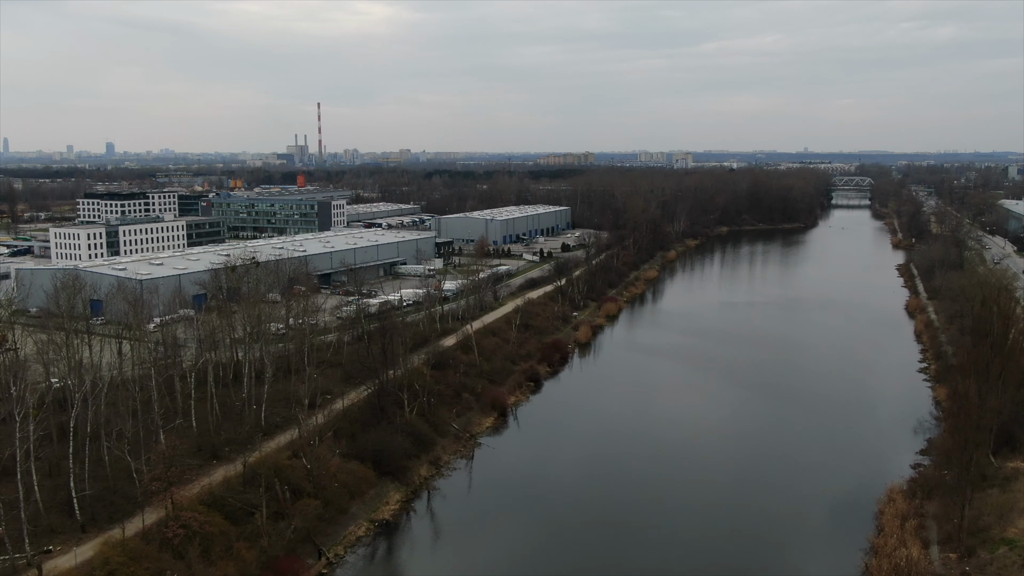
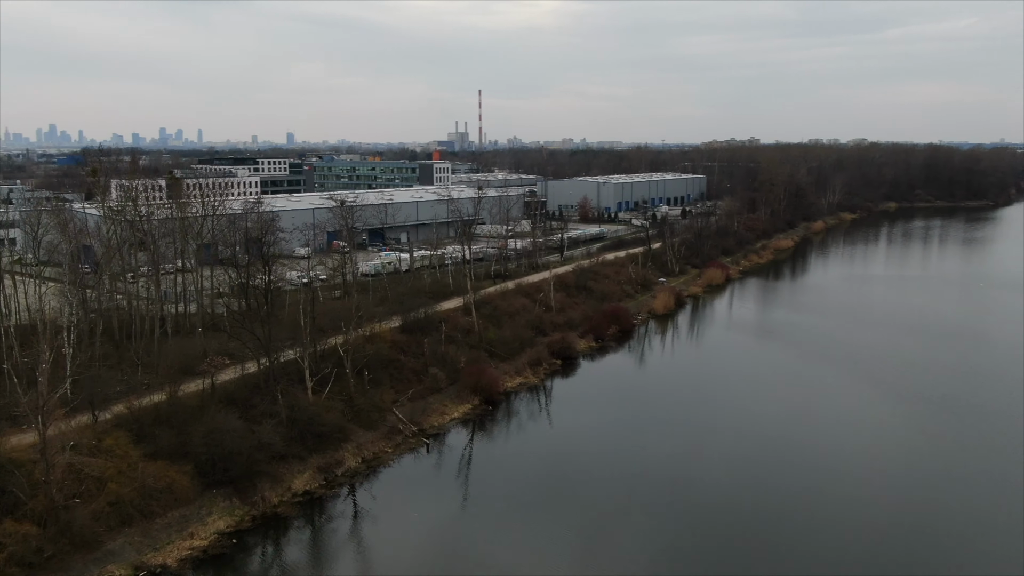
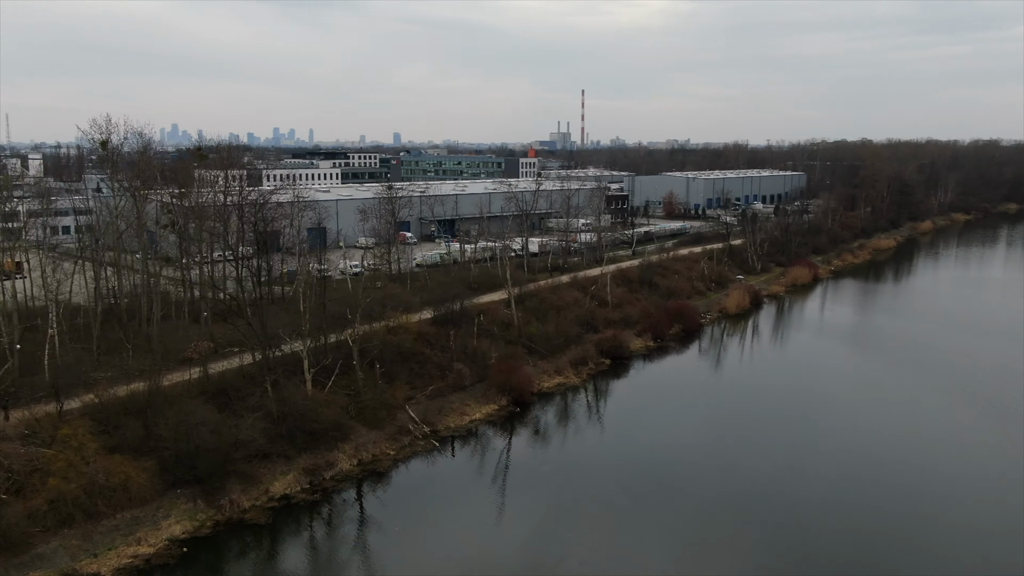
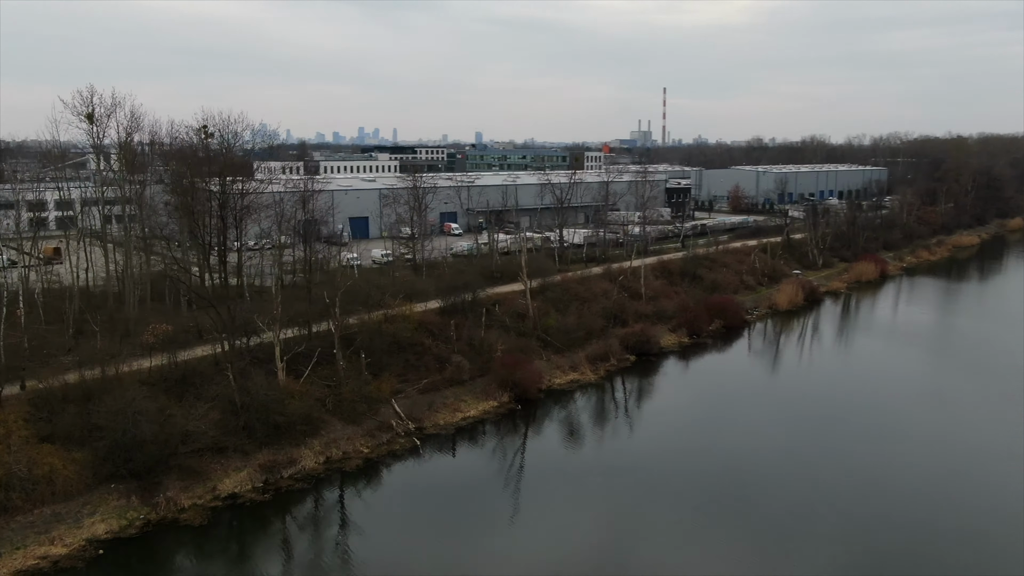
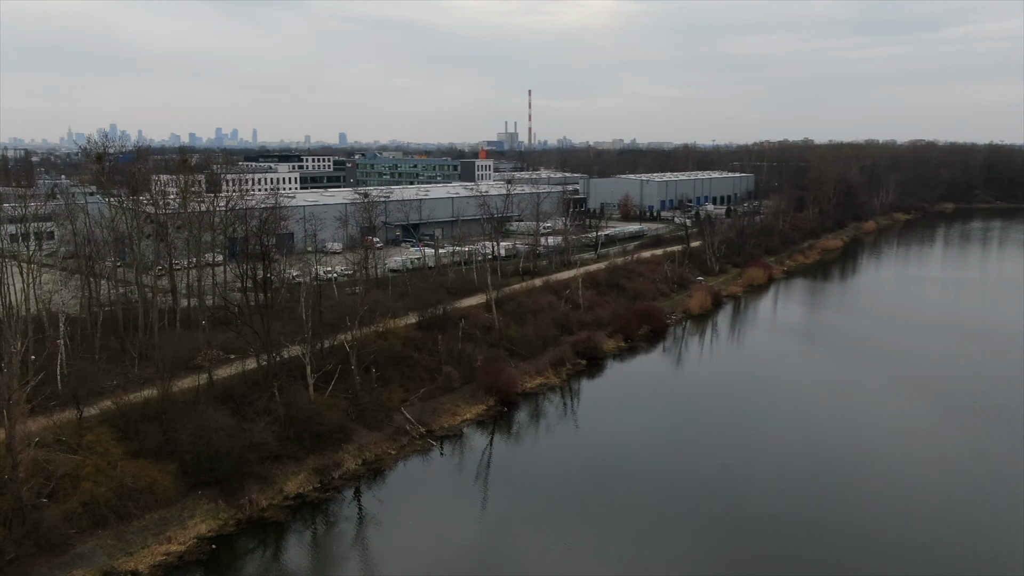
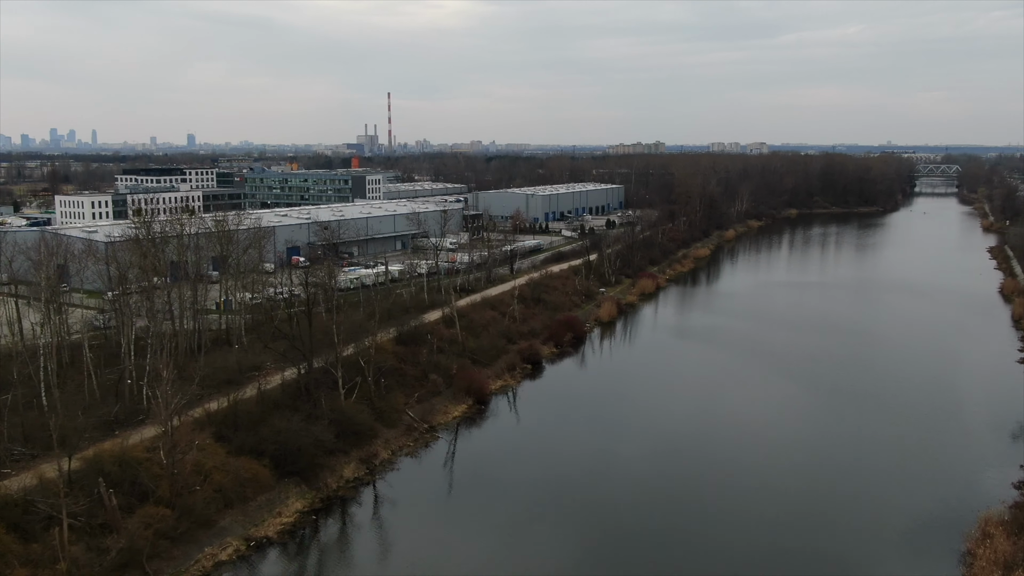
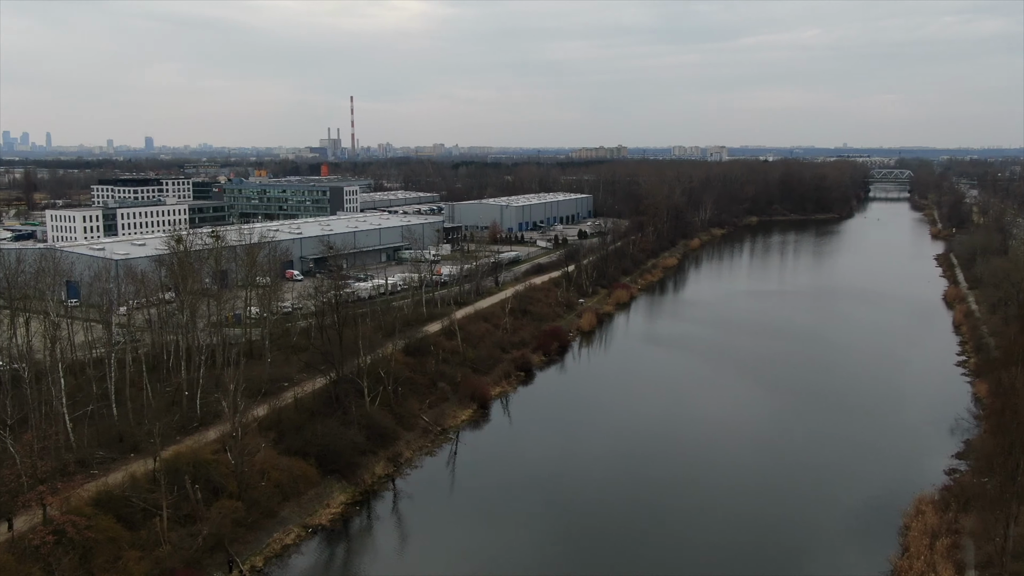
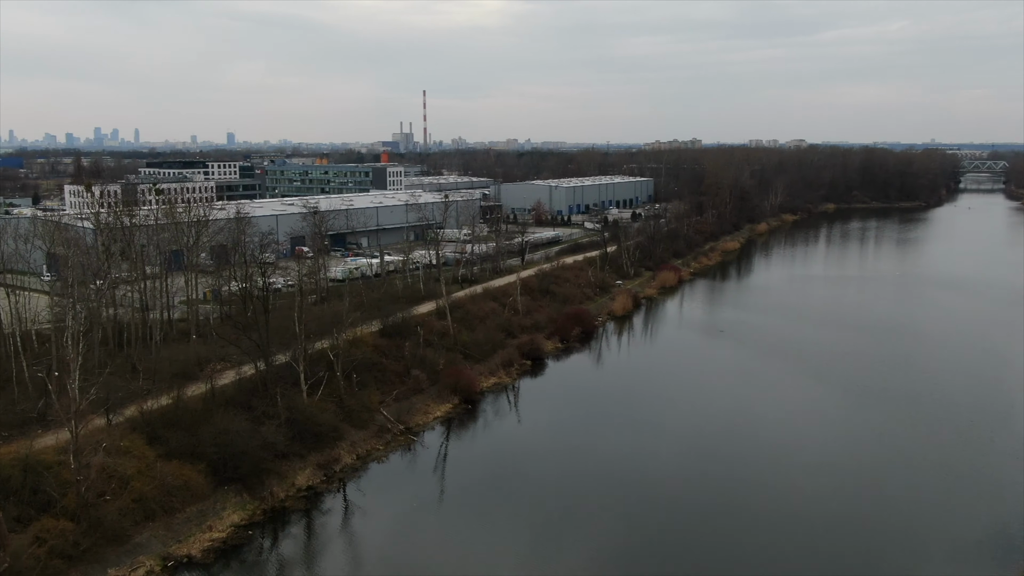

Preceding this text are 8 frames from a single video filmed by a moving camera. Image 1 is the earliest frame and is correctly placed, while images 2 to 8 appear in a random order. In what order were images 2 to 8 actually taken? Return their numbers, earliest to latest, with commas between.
7, 6, 8, 2, 5, 3, 4
